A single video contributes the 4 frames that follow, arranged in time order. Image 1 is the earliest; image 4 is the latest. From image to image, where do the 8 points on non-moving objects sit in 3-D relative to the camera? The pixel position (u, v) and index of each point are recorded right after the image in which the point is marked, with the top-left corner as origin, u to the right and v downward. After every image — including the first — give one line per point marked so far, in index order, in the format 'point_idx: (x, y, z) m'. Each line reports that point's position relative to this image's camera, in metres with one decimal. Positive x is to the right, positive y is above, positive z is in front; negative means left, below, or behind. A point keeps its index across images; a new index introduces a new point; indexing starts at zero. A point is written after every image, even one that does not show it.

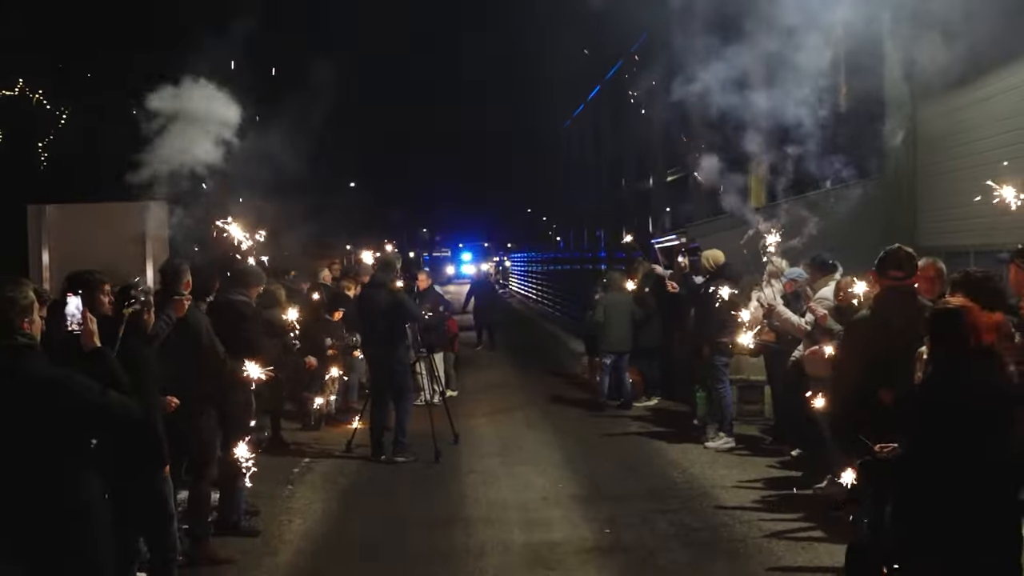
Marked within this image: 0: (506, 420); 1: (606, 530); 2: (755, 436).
0: (-0.1, -1.6, +10.9) m
1: (+0.7, -1.8, +6.5) m
2: (+2.3, -1.5, +9.0) m
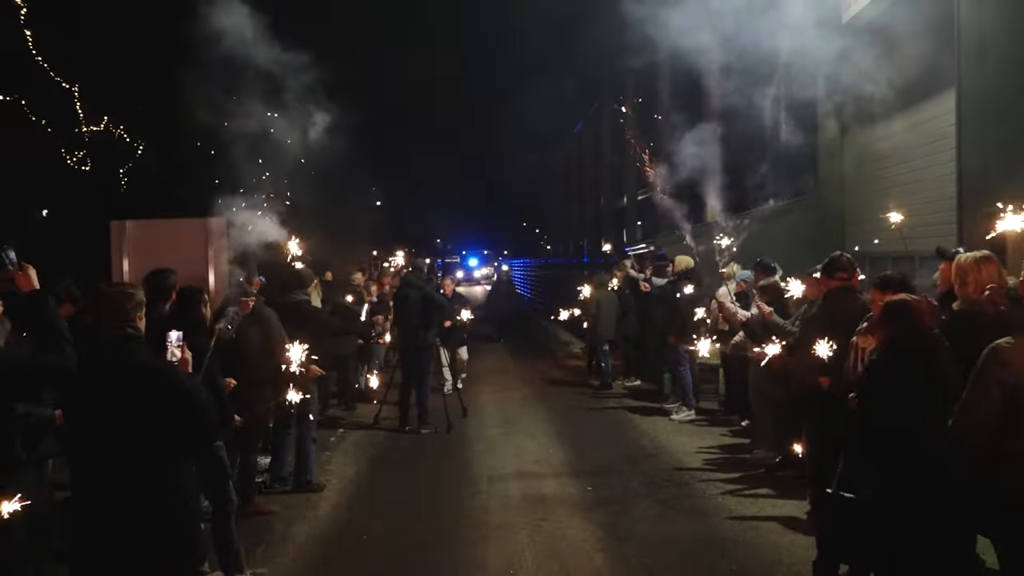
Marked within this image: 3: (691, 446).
0: (-0.1, -1.5, +12.2) m
1: (+0.7, -1.8, +7.8) m
2: (+2.4, -1.4, +10.3) m
3: (+1.8, -1.6, +9.0) m
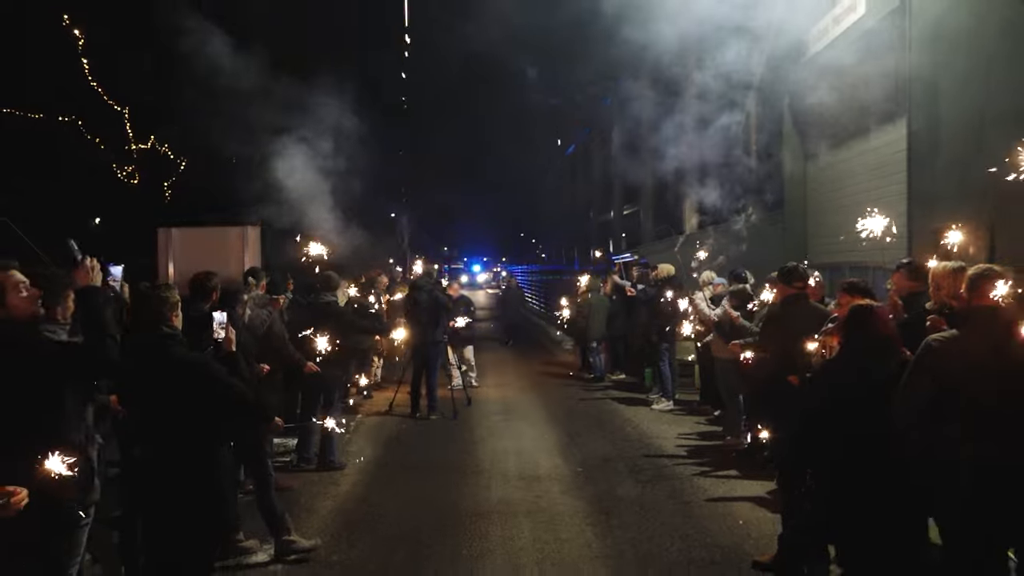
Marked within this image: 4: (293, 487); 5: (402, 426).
0: (-0.1, -1.5, +13.1) m
1: (+0.7, -1.8, +8.7) m
2: (+2.4, -1.5, +11.2) m
3: (+1.8, -1.6, +9.9) m
4: (-2.1, -1.9, +8.4) m
5: (-1.3, -1.7, +10.5) m
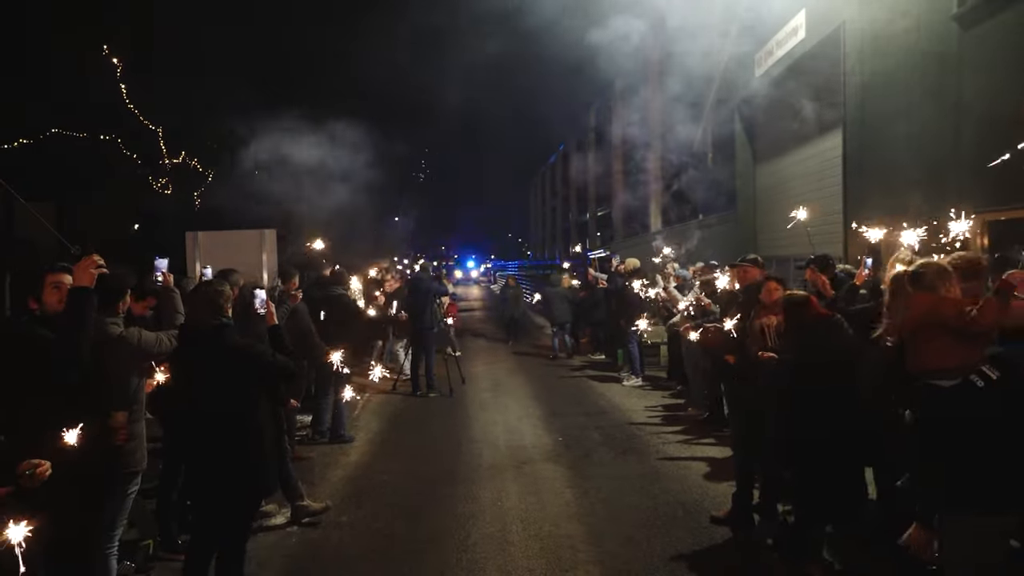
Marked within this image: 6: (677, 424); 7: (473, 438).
0: (-0.2, -1.4, +14.3) m
1: (+0.5, -1.7, +9.9) m
2: (+2.2, -1.3, +12.4) m
3: (+1.7, -1.5, +11.1) m
4: (-2.2, -1.8, +9.6) m
5: (-1.5, -1.6, +11.7) m
6: (+1.9, -1.6, +10.1) m
7: (-0.5, -1.7, +10.0) m
